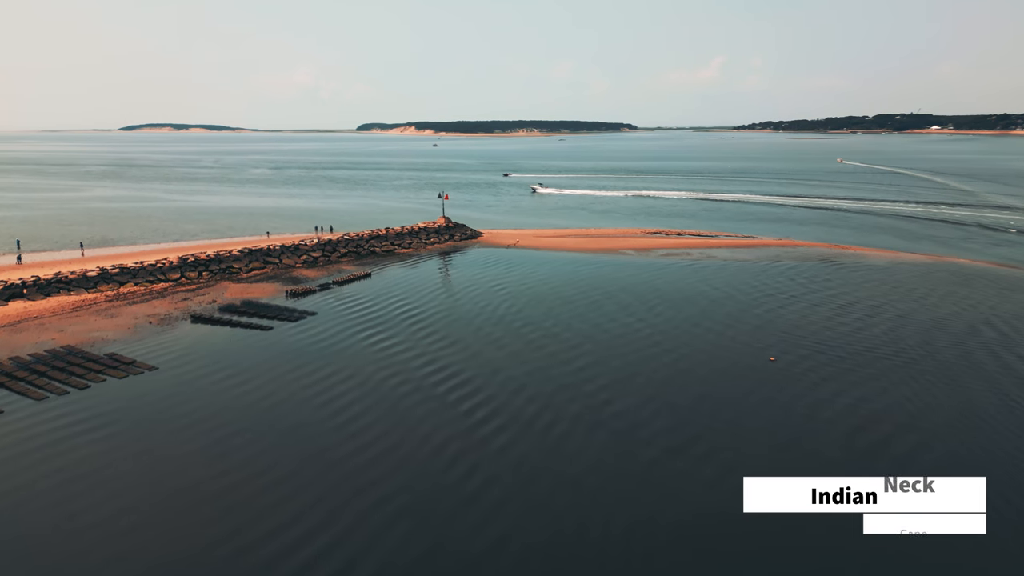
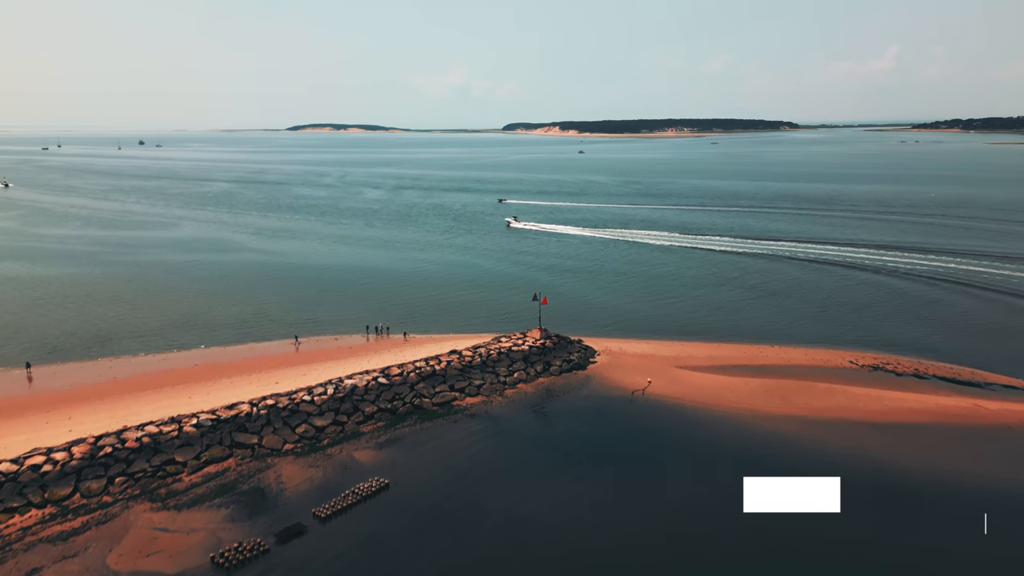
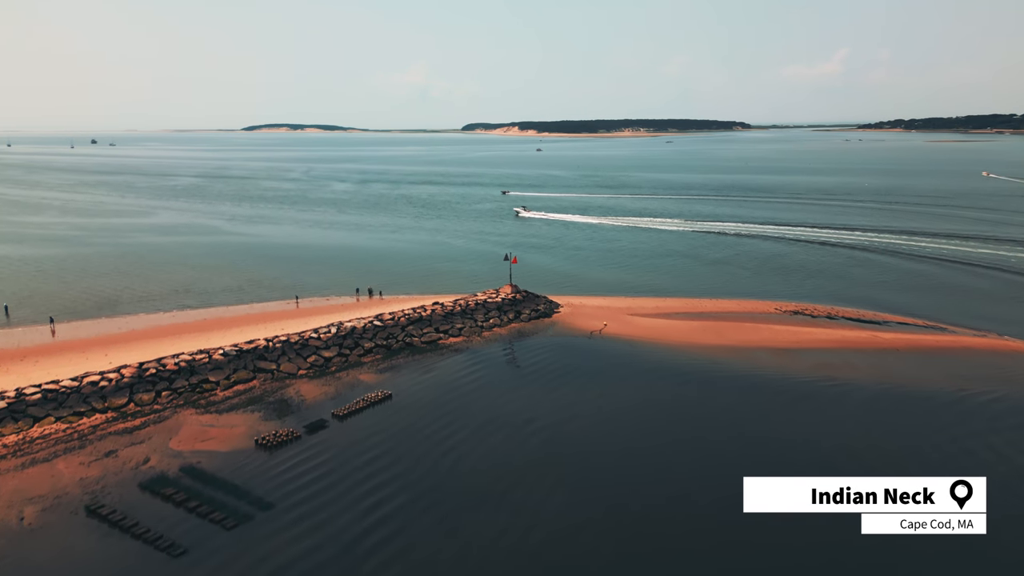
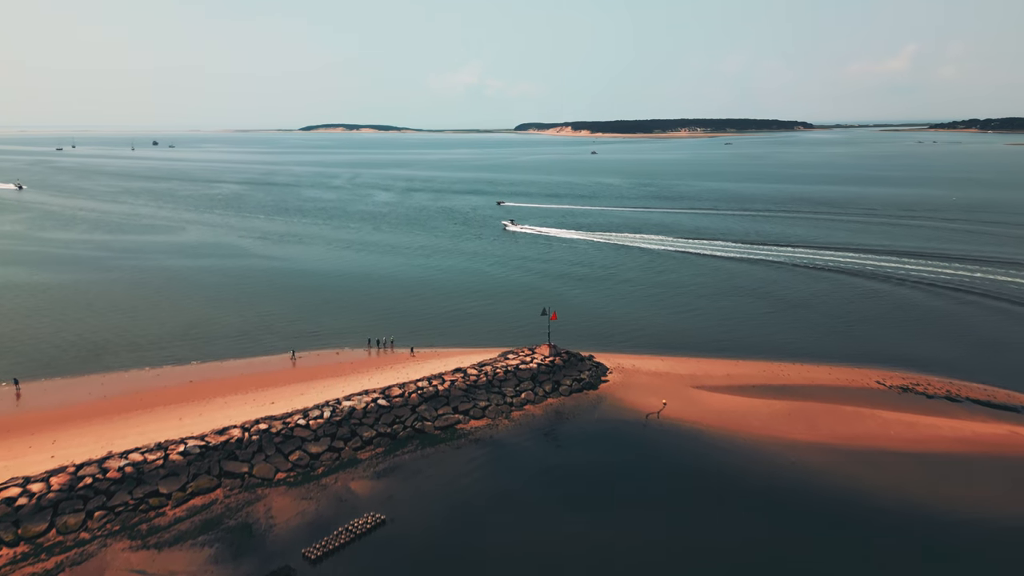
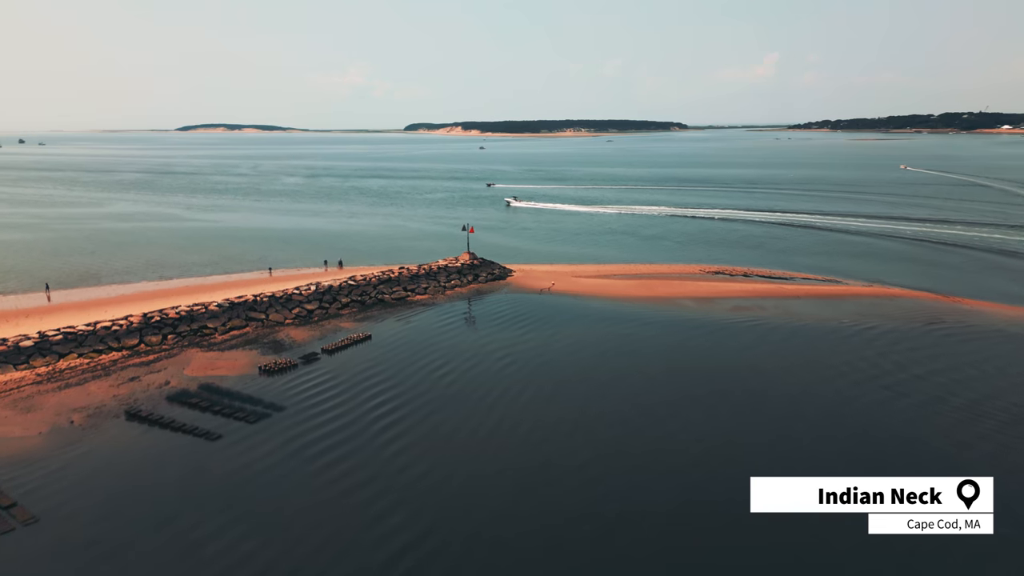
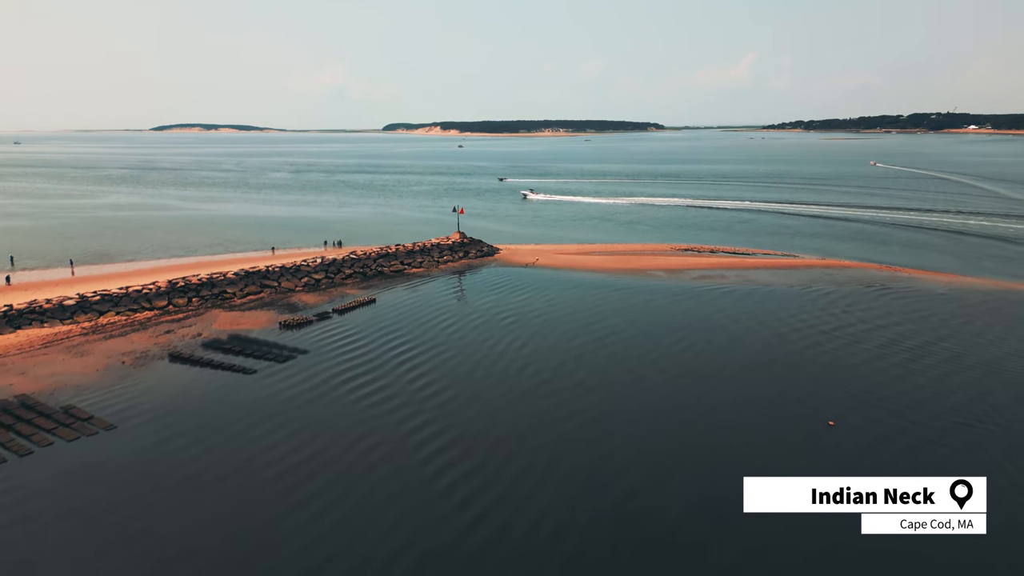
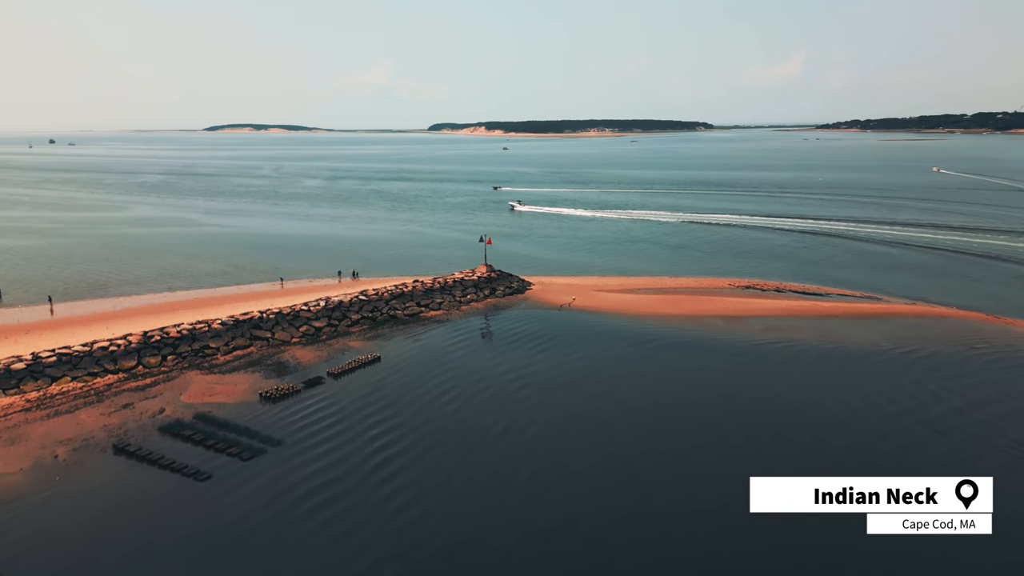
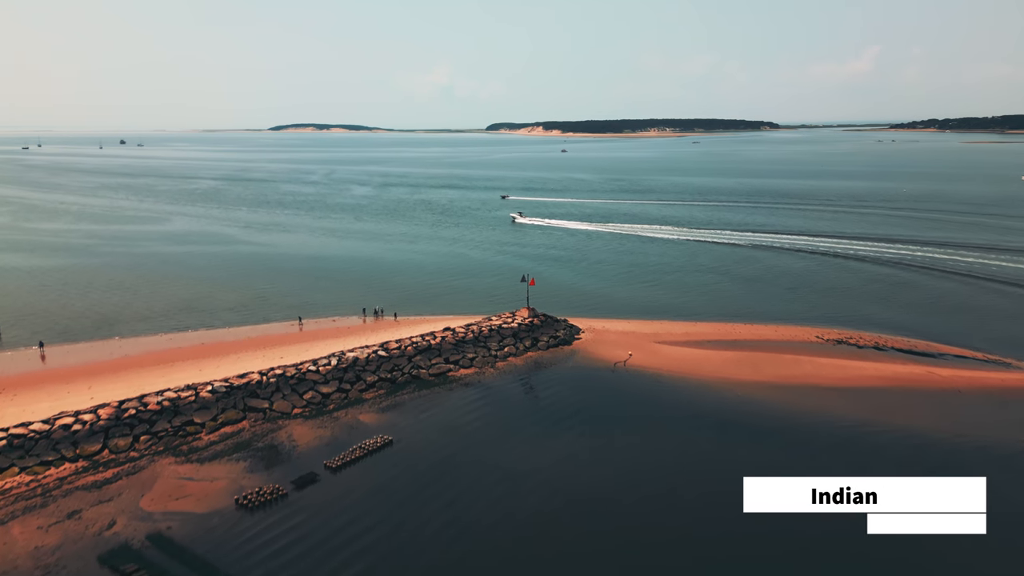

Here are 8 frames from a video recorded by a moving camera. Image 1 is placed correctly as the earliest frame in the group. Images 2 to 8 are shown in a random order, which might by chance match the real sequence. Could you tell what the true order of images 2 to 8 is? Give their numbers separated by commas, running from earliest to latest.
6, 5, 7, 3, 8, 2, 4
